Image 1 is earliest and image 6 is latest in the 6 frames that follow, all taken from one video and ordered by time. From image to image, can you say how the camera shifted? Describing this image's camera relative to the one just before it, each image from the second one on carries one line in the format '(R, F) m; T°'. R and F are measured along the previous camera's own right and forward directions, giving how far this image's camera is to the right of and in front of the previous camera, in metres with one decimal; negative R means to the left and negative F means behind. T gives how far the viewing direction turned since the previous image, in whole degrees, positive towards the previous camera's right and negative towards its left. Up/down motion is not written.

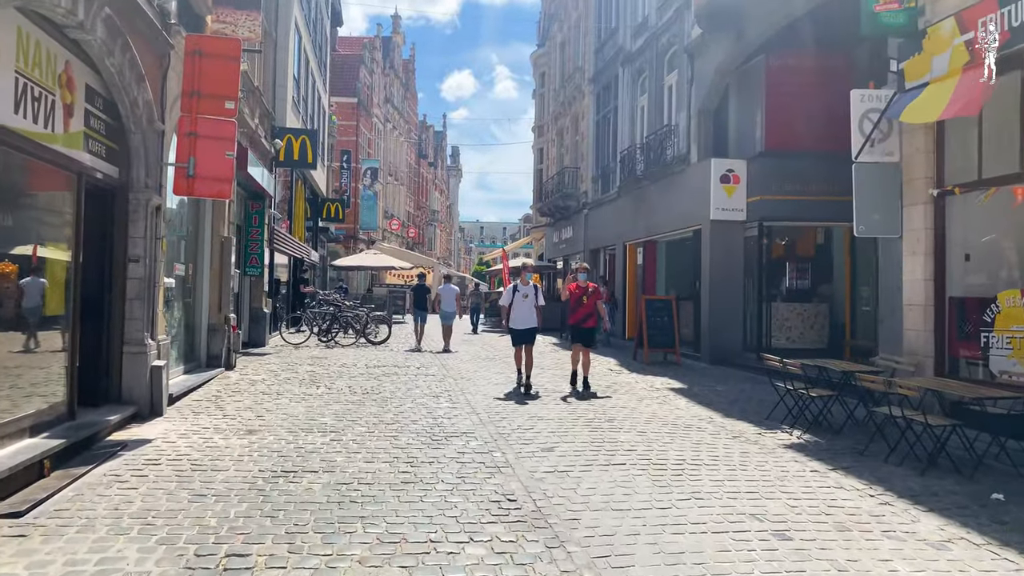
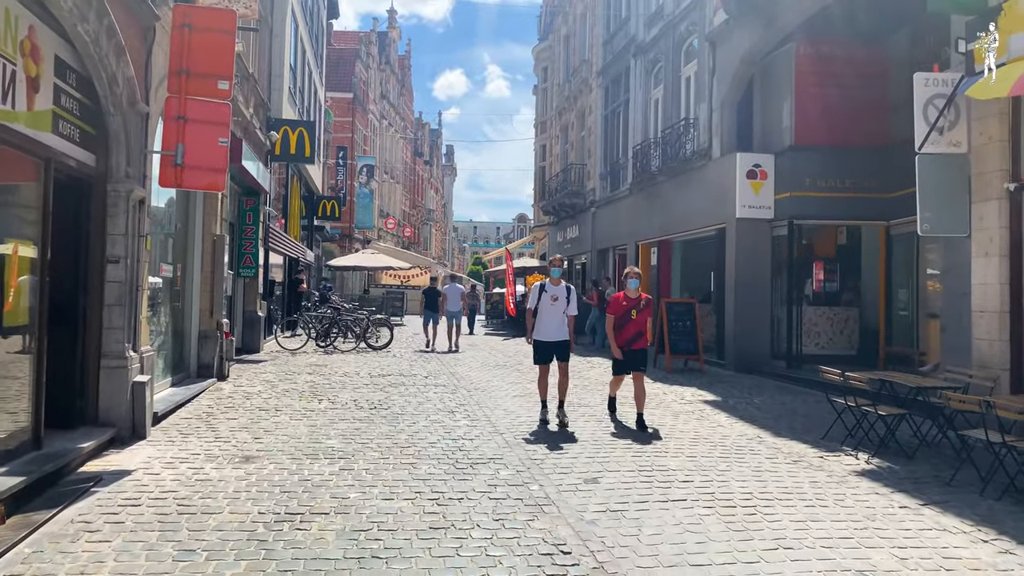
(-0.4, +0.9) m; +1°
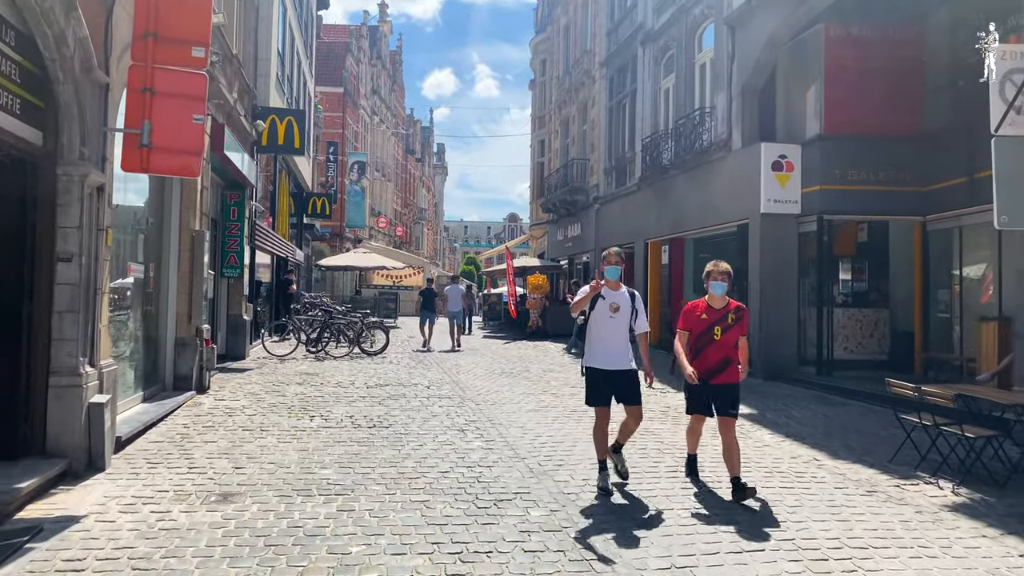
(-0.3, +1.0) m; +1°
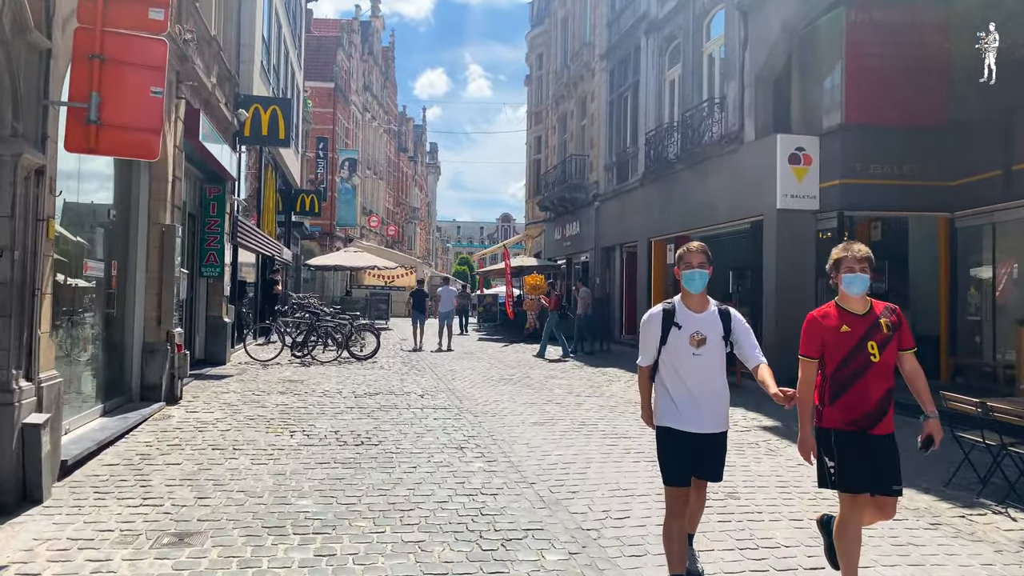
(-0.1, +0.8) m; +1°
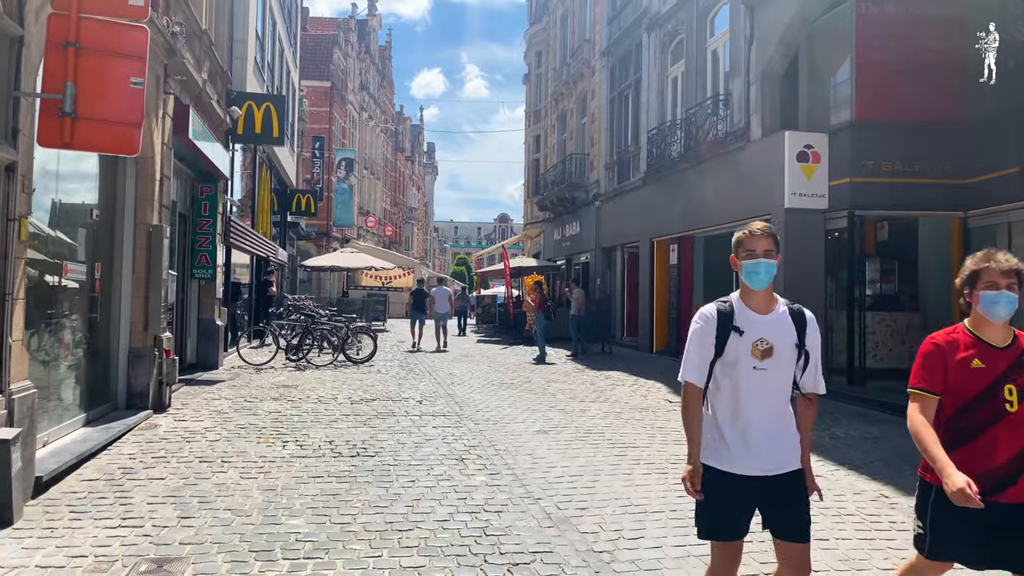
(0.0, +0.3) m; 0°
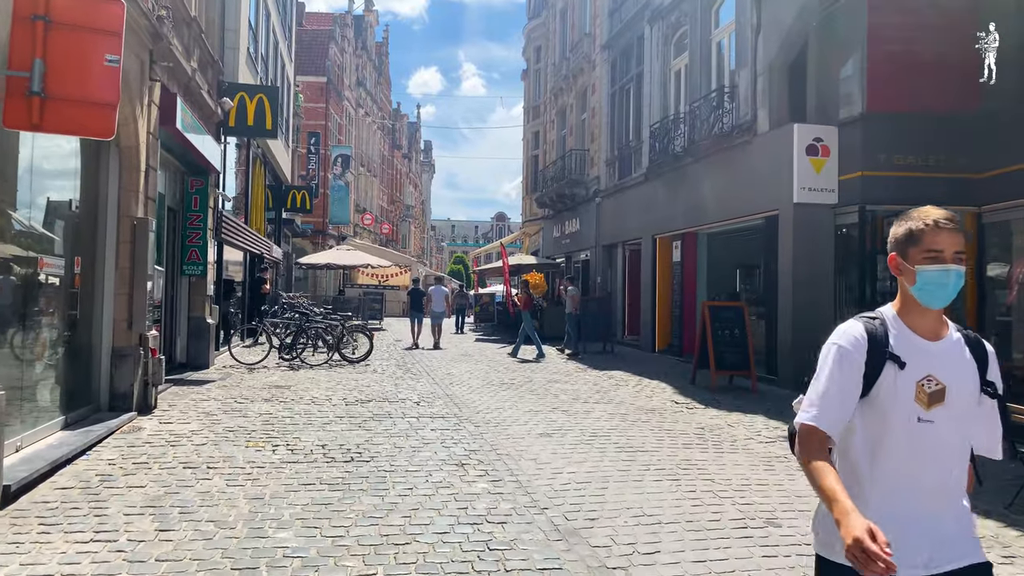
(-0.1, +0.3) m; 0°
